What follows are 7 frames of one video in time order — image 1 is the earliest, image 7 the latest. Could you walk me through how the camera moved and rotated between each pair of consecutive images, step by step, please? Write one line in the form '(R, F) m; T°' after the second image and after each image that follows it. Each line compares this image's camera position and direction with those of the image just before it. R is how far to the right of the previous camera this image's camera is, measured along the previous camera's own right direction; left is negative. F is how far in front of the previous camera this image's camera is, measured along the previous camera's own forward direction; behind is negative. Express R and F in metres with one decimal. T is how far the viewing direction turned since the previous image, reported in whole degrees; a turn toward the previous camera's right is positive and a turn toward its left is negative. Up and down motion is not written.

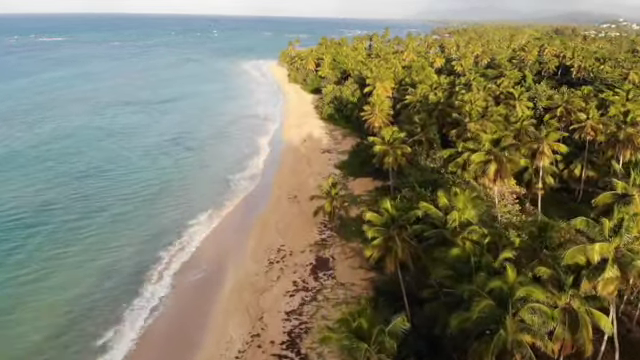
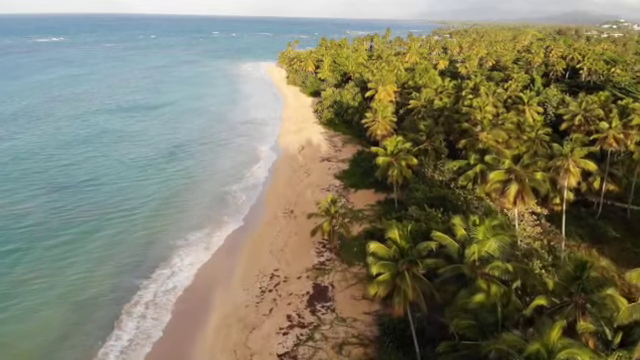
(+0.1, +3.4) m; 0°
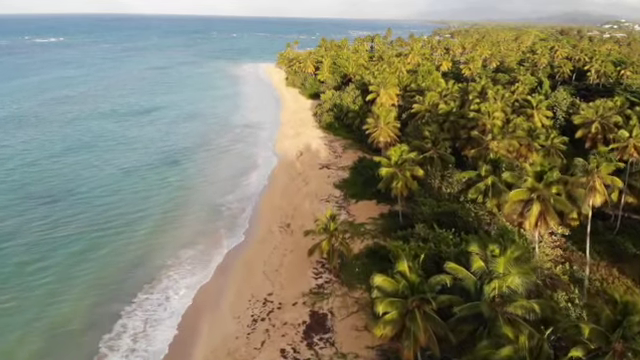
(+0.1, +2.8) m; 0°
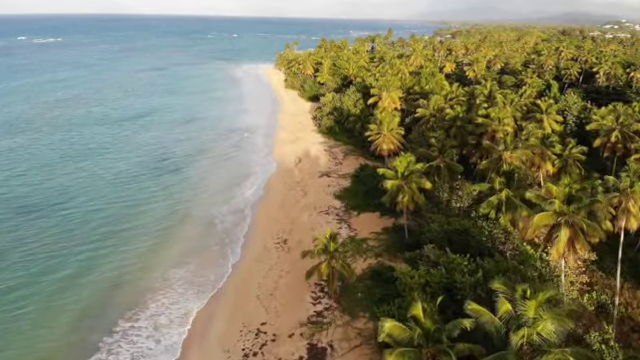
(+0.1, +2.8) m; 0°
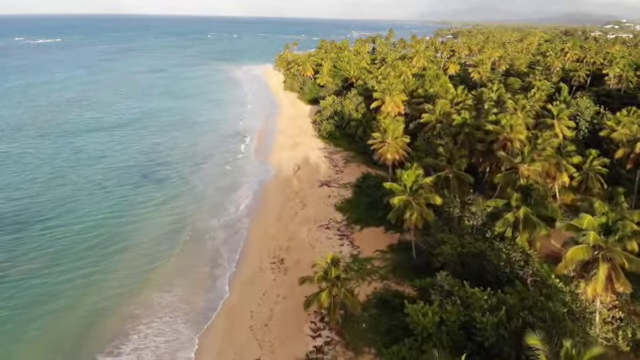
(0.0, +2.8) m; 0°
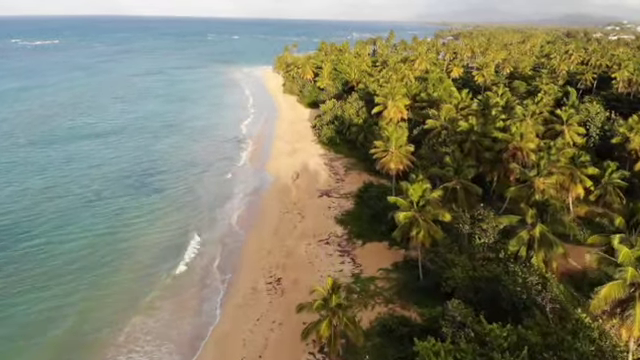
(0.0, +2.3) m; 0°
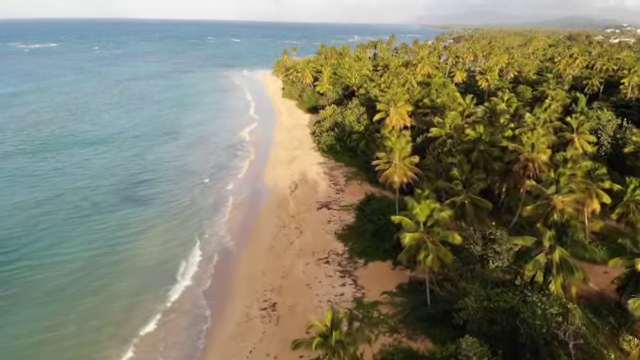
(+0.1, +2.3) m; 0°
